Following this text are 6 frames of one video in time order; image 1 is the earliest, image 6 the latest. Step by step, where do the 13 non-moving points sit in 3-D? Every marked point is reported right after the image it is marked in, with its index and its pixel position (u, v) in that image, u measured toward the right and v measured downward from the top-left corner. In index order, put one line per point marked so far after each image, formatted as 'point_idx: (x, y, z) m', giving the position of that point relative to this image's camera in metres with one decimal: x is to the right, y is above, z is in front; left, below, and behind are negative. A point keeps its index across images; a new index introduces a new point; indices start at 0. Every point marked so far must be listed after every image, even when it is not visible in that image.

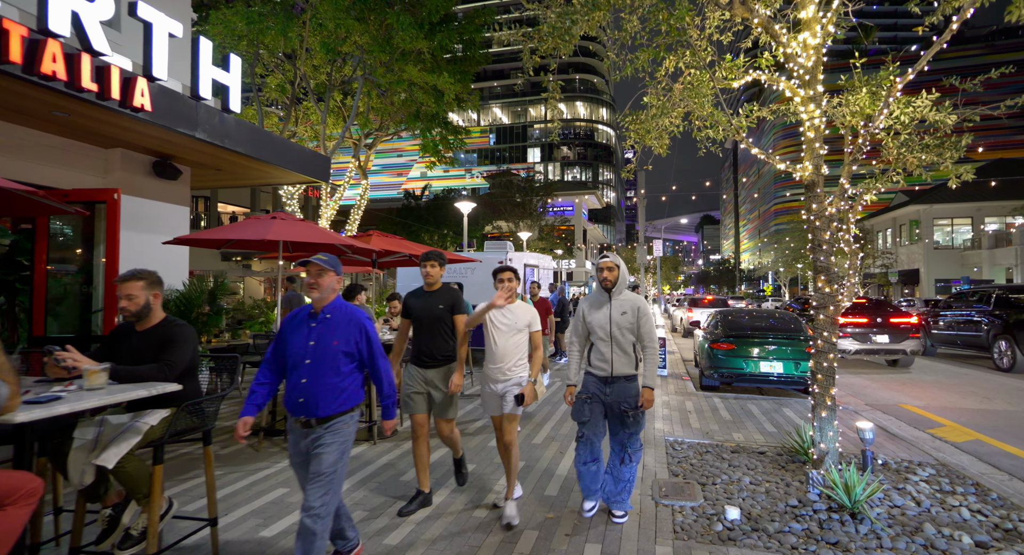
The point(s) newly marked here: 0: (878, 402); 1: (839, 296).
0: (+6.3, -2.1, +8.7) m
1: (+2.9, -0.2, +4.5) m
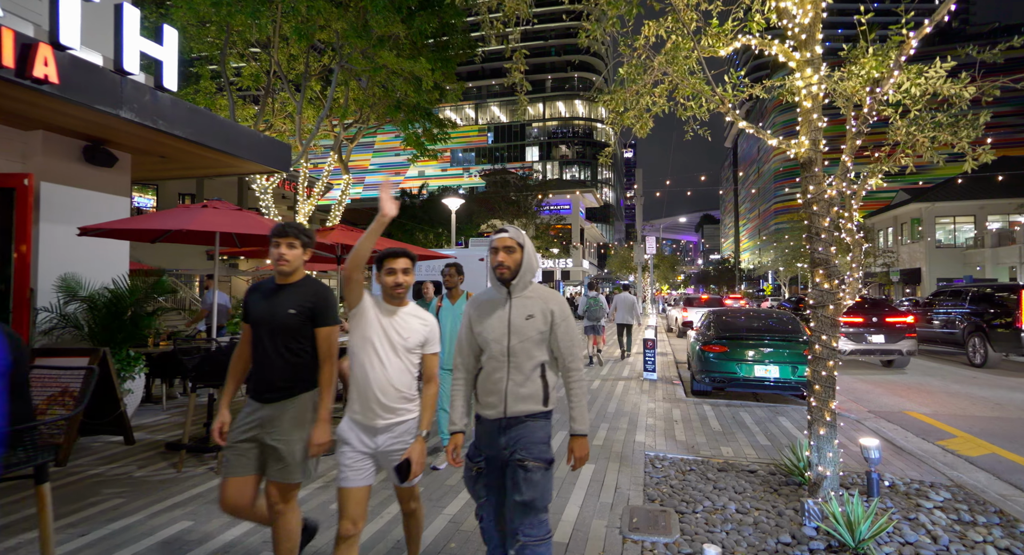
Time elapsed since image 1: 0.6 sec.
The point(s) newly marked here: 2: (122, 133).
0: (+5.9, -2.1, +8.0) m
1: (+2.5, -0.1, +3.8) m
2: (-5.0, +1.9, +6.5) m
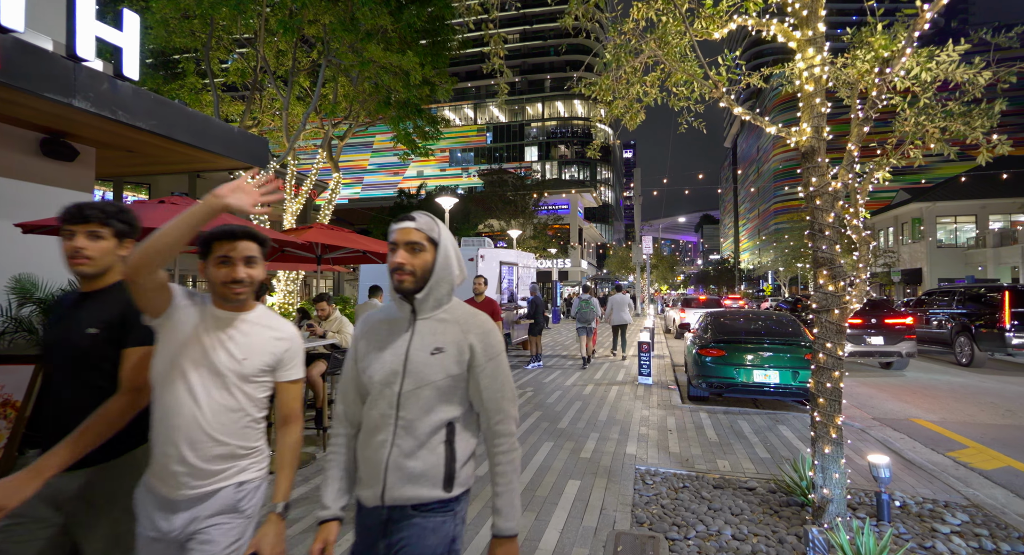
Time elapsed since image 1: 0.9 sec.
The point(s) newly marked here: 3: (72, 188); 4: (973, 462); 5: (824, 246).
0: (+5.7, -2.1, +7.7) m
1: (+2.3, -0.1, +3.5) m
2: (-5.2, +1.8, +6.1) m
3: (-5.8, +1.2, +6.7) m
4: (+5.1, -2.0, +5.5) m
5: (+2.2, +0.2, +3.5) m
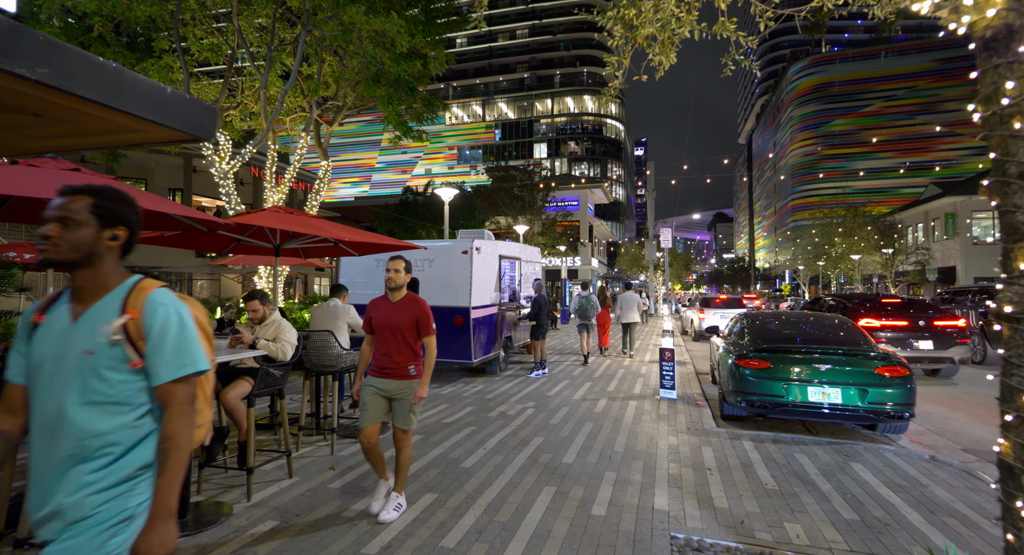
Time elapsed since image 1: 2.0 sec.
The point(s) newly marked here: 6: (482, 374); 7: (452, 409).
0: (+5.7, -2.0, +6.1) m
1: (+2.2, -0.1, +1.9) m
2: (-5.3, +1.9, +4.8) m
3: (-5.9, +1.3, +5.3) m
4: (+4.9, -2.0, +3.9) m
5: (+2.1, +0.3, +2.0) m
6: (-0.7, -2.2, +11.3) m
7: (-0.9, -2.0, +7.6) m
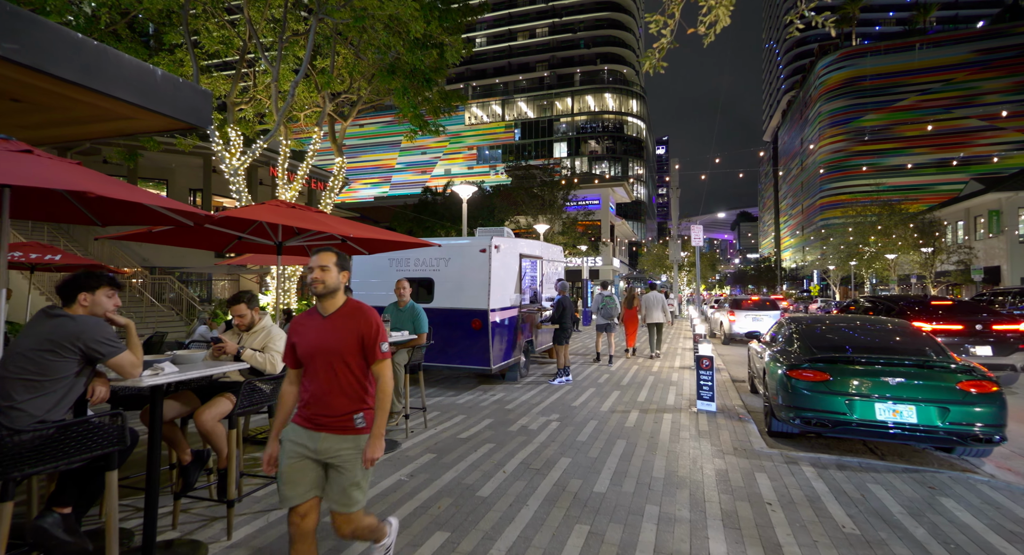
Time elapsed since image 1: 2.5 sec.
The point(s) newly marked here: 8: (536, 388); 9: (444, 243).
0: (+5.9, -2.0, +5.2) m
1: (+2.2, -0.1, +1.2) m
2: (-5.1, +1.9, +4.3) m
3: (-5.7, +1.3, +4.8) m
4: (+5.1, -2.0, +3.0) m
5: (+2.1, +0.3, +1.2) m
6: (-0.2, -2.2, +10.6) m
7: (-0.6, -2.0, +7.0) m
8: (+0.5, -2.2, +9.8) m
9: (-1.3, +0.6, +9.4) m
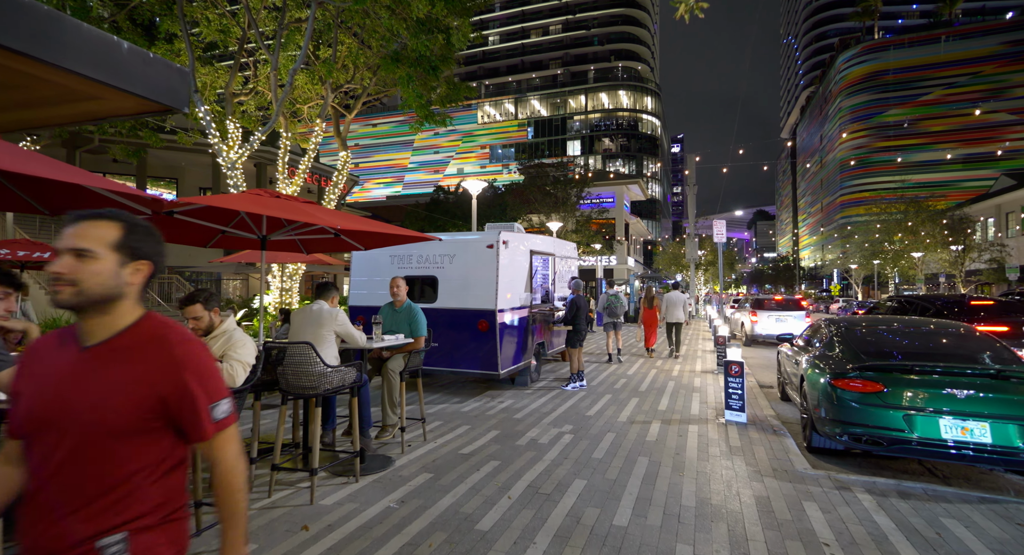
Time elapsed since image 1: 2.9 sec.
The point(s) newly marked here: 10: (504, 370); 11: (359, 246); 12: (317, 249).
0: (+6.0, -2.0, +4.3) m
1: (+2.2, 0.0, +0.4) m
2: (-5.1, +2.0, +3.7) m
3: (-5.7, +1.3, +4.3) m
4: (+5.1, -1.9, +2.2) m
5: (+2.1, +0.3, +0.5) m
6: (0.0, -2.1, +10.0) m
7: (-0.5, -2.0, +6.3) m
8: (+0.6, -2.1, +9.1) m
9: (-1.1, +0.7, +8.7) m
10: (-0.1, -1.6, +8.6) m
11: (-2.1, +0.4, +6.8) m
12: (-2.8, +0.4, +7.2) m
